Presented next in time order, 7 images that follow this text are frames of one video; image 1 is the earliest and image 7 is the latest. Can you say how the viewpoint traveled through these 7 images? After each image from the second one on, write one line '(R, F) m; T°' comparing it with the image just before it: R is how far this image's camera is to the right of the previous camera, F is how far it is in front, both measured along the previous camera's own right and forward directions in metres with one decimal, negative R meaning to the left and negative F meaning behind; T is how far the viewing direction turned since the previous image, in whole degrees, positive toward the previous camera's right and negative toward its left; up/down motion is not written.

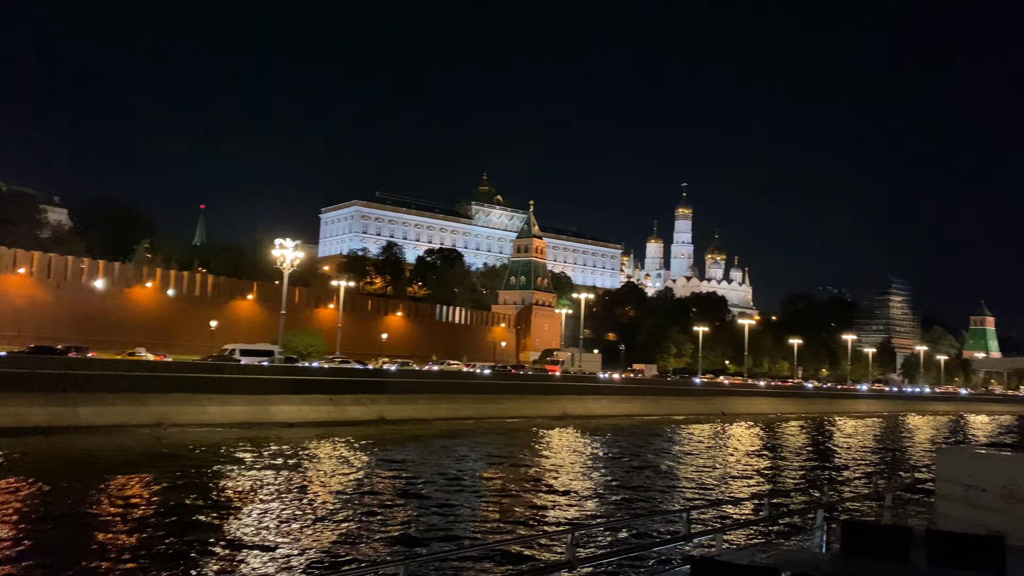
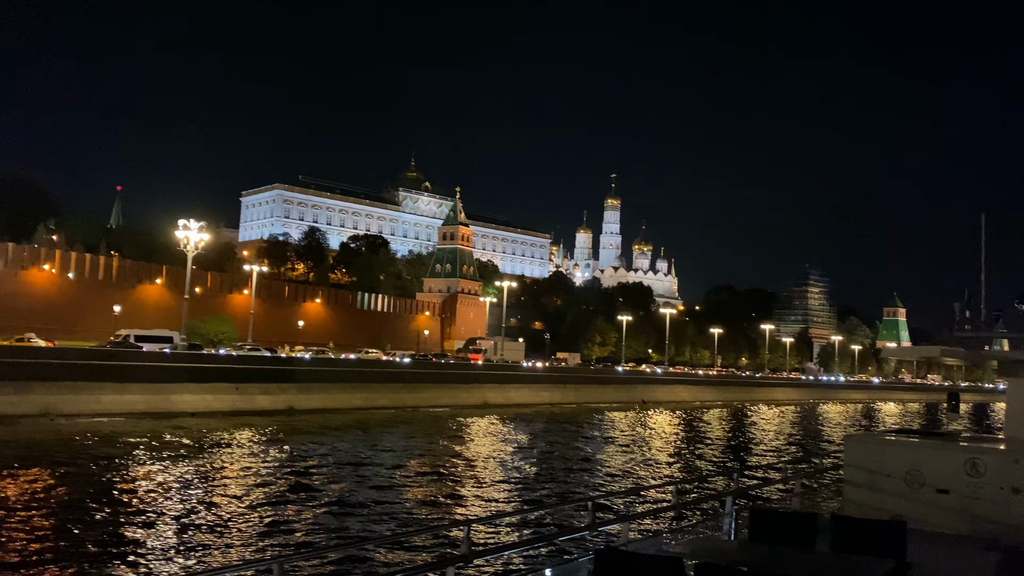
(+0.6, +0.6) m; +5°
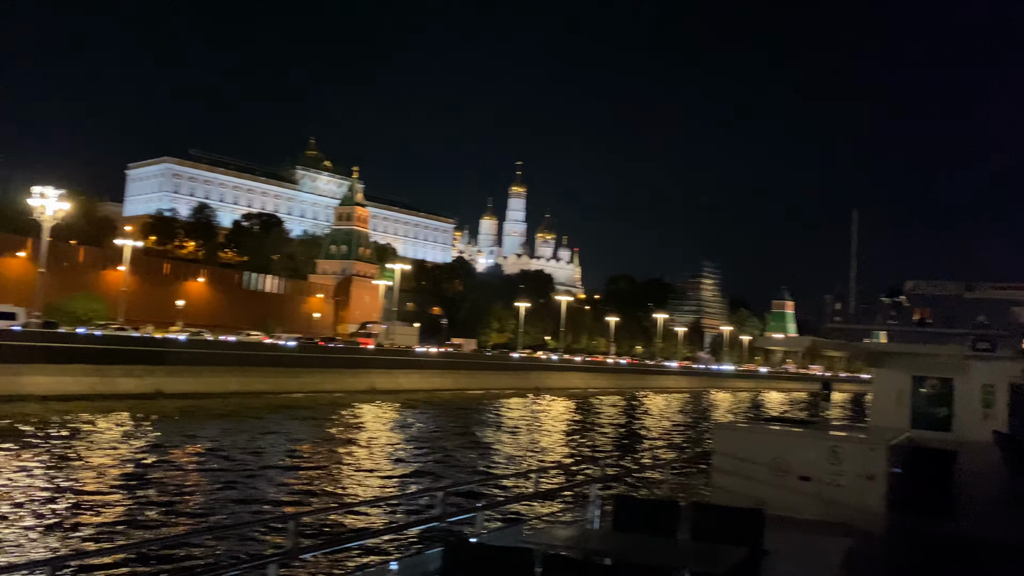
(+1.0, +0.5) m; +6°
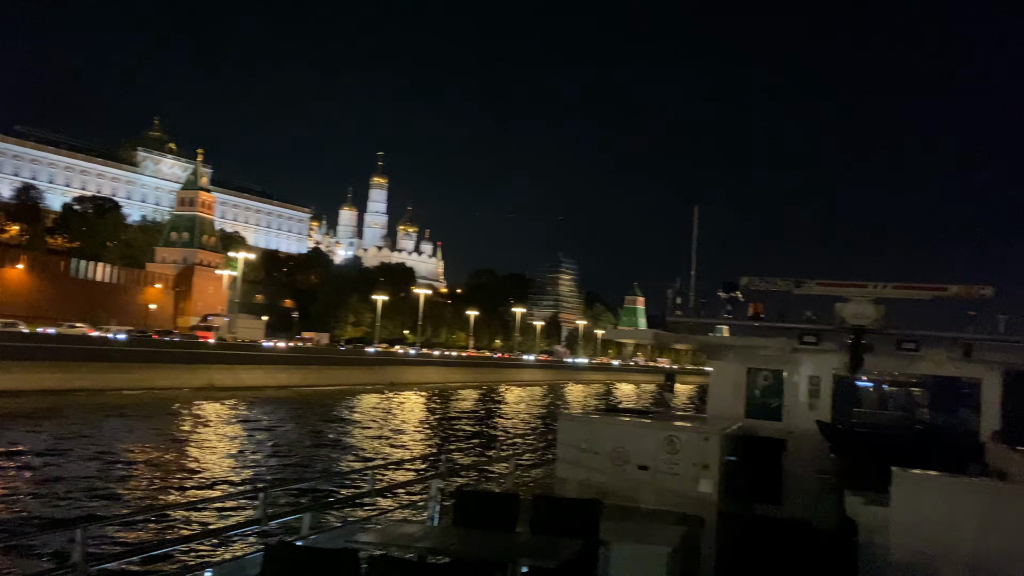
(+0.6, +0.5) m; +9°
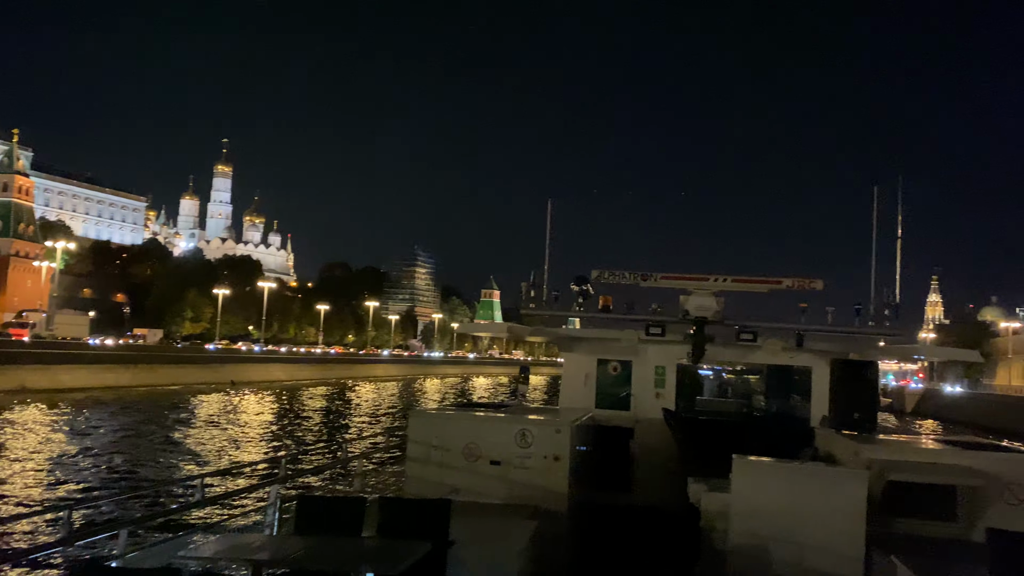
(+0.2, +0.6) m; +10°
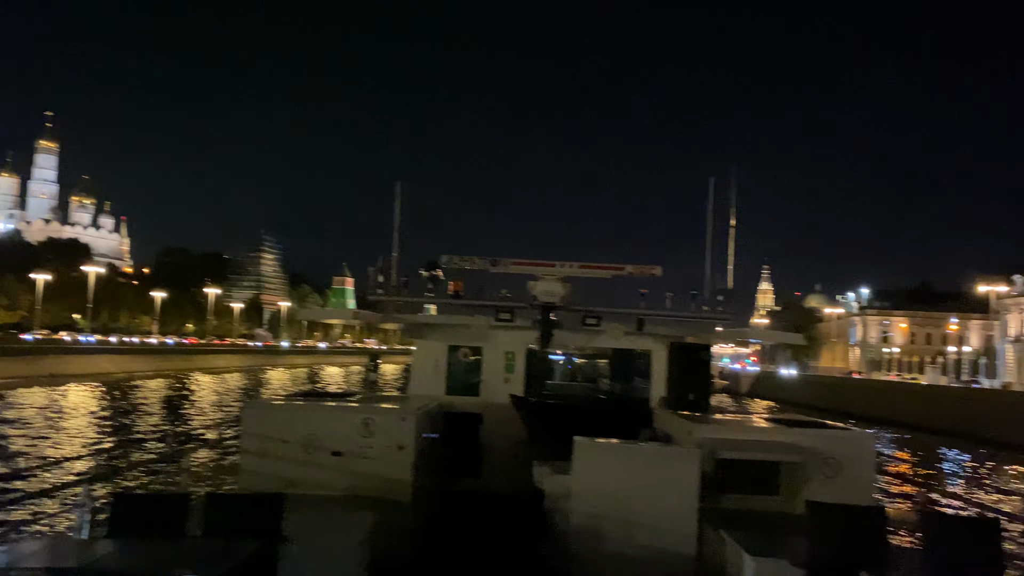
(+0.5, +0.4) m; +10°
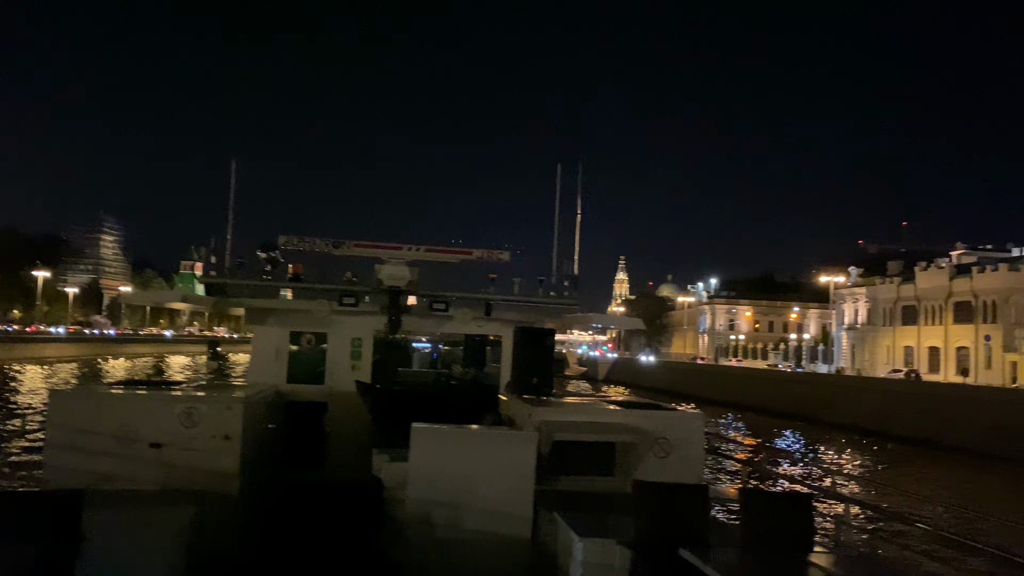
(+1.1, +0.5) m; +8°
